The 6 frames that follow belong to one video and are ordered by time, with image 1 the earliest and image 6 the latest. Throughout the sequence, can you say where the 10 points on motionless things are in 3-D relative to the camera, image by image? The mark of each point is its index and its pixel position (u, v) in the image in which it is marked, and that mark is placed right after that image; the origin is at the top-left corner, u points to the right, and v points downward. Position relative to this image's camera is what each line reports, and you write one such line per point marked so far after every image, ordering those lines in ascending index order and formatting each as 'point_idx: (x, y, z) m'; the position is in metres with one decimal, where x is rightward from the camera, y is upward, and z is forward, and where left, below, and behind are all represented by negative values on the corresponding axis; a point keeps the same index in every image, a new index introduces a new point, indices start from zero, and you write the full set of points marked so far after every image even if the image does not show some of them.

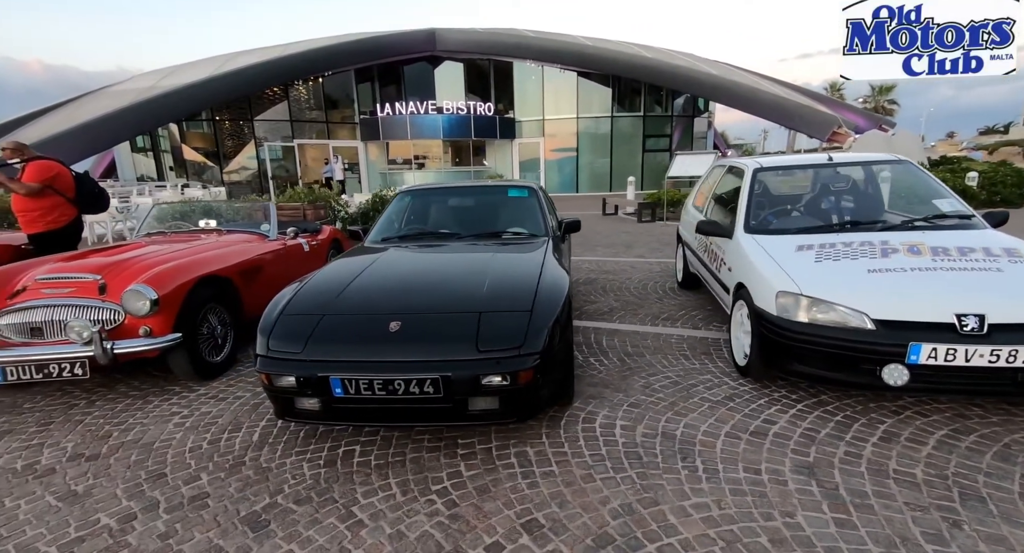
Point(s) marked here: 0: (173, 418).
0: (-2.1, -0.9, +3.1) m
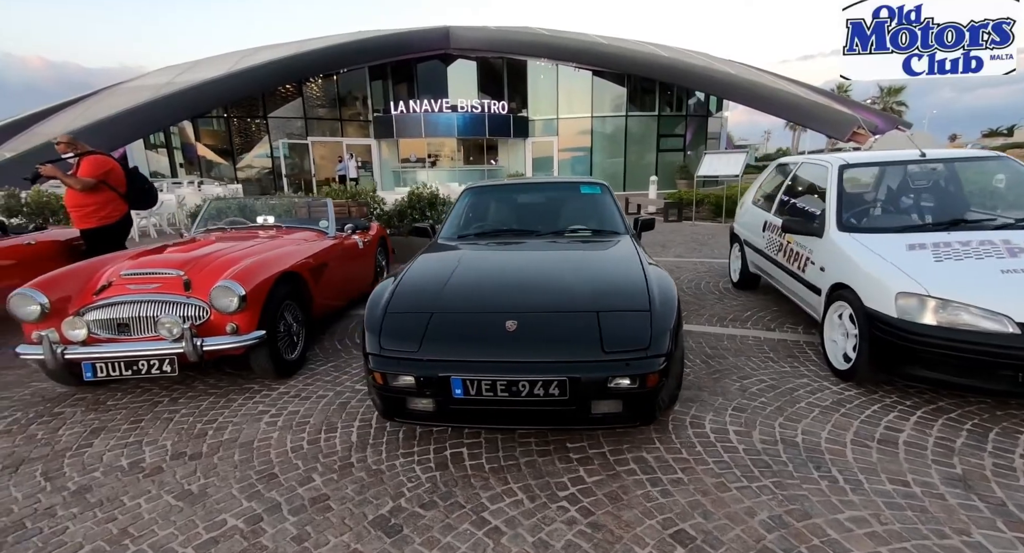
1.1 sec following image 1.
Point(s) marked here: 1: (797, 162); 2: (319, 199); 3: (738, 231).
0: (-1.5, -0.9, +3.0) m
1: (+3.0, +1.2, +5.0) m
2: (-2.2, +0.9, +5.7) m
3: (+2.9, +0.6, +6.2) m
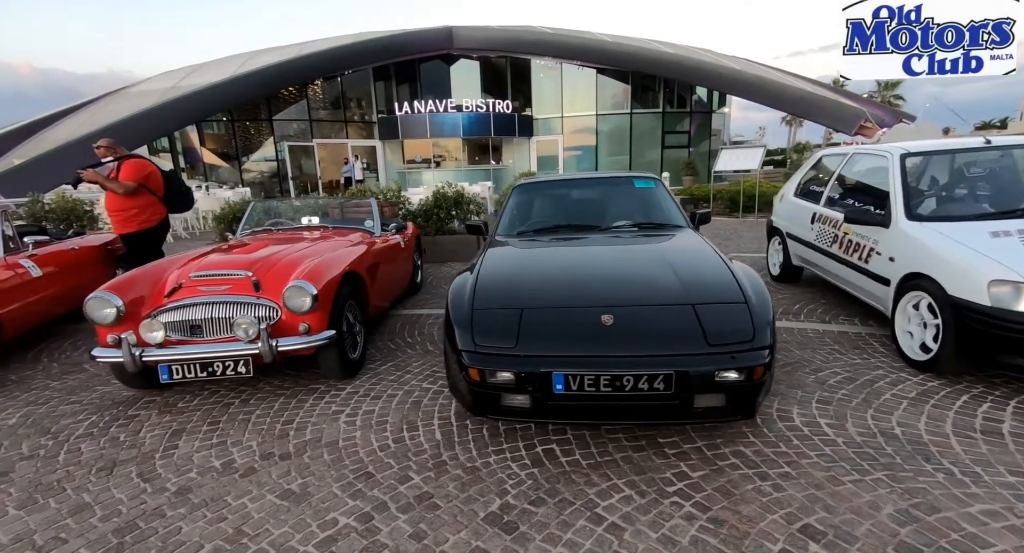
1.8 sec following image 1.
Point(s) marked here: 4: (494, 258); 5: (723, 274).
0: (-1.1, -0.9, +3.0) m
1: (+3.5, +1.3, +5.0) m
2: (-1.7, +0.9, +5.7) m
3: (+3.4, +0.7, +6.1) m
4: (-0.1, +0.1, +3.2) m
5: (+1.1, 0.0, +2.6) m
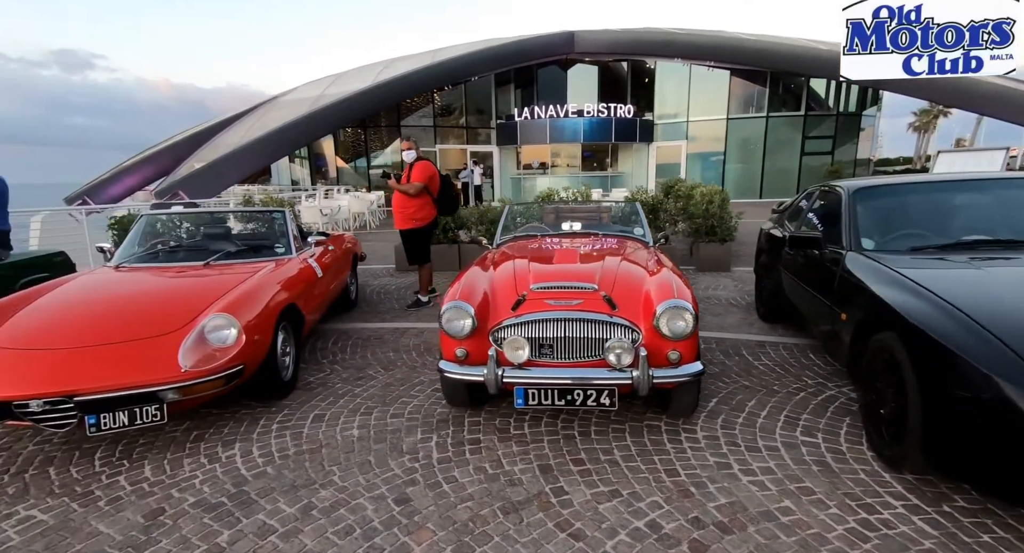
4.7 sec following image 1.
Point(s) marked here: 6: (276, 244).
0: (+1.1, -1.0, +2.4) m
1: (+6.1, +0.9, +3.3) m
2: (+1.2, +0.8, +5.2) m
3: (+6.2, +0.3, +4.4) m
4: (+2.1, 0.0, +2.4) m
5: (+3.2, -0.2, +1.5) m
6: (-2.4, +0.3, +5.0) m
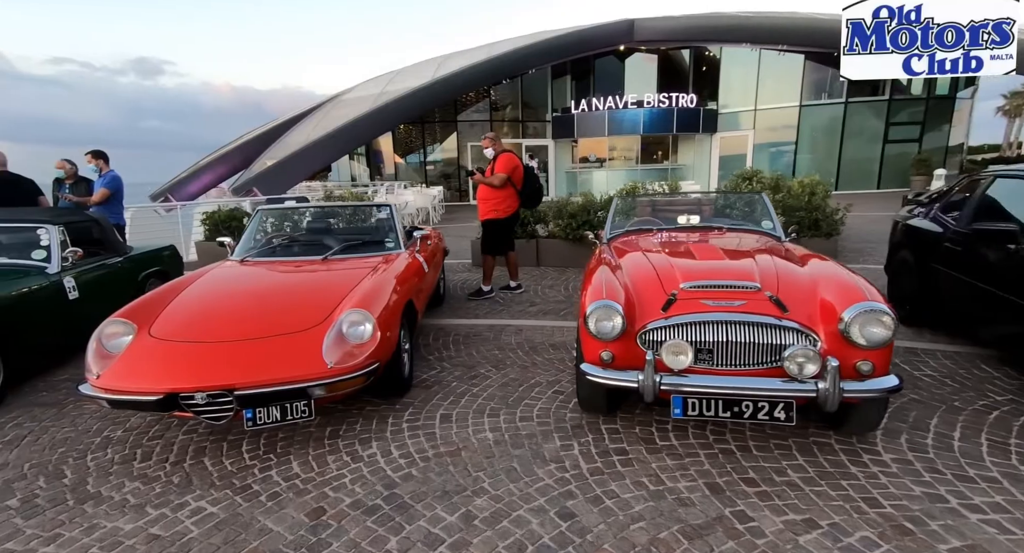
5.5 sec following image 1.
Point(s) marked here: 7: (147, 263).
0: (+1.9, -1.0, +2.1) m
1: (+6.9, +0.9, +2.3) m
2: (+2.3, +0.8, +4.8) m
3: (+7.2, +0.3, +3.4) m
4: (+2.9, 0.0, +1.9) m
5: (+3.8, -0.2, +0.9) m
6: (-1.3, +0.4, +5.0) m
7: (-4.7, +0.2, +6.3) m
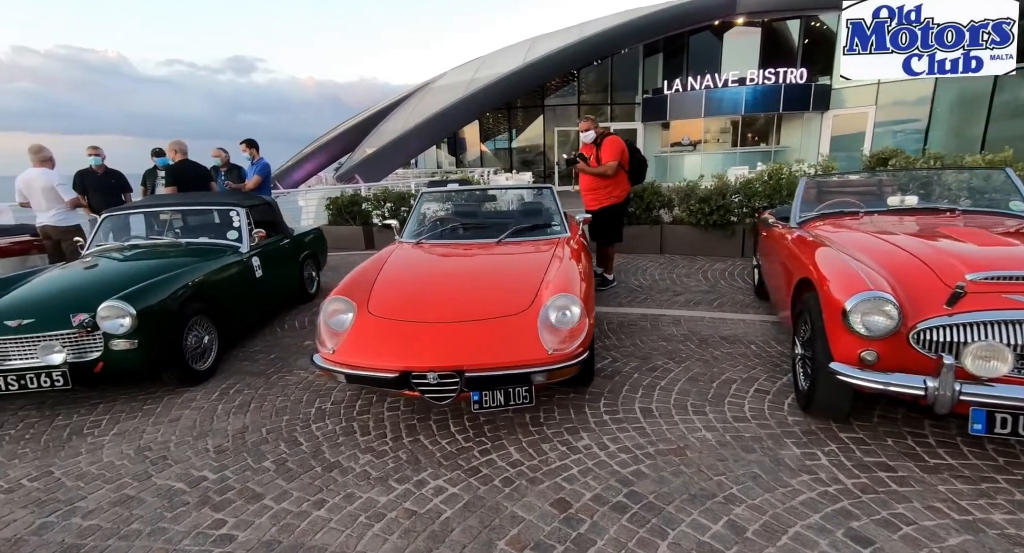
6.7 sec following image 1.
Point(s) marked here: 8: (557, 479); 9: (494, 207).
0: (+2.9, -1.0, +1.5) m
1: (+8.0, +0.9, +0.7) m
2: (+3.9, +0.9, +4.0) m
3: (+8.4, +0.2, +1.8) m
4: (+3.9, 0.0, +1.1) m
5: (+4.7, -0.2, 0.0) m
6: (+0.3, +0.5, +4.9) m
7: (-2.8, +0.4, +6.8) m
8: (+0.2, -1.0, +2.3) m
9: (-0.2, +0.7, +5.0) m
